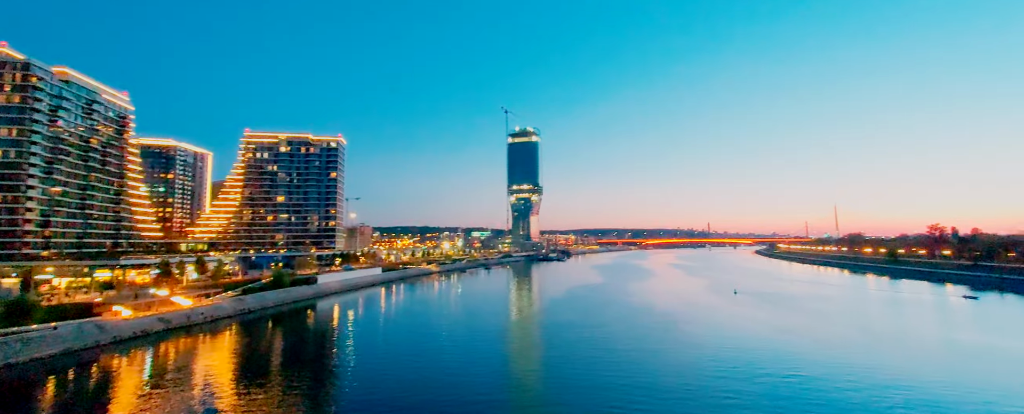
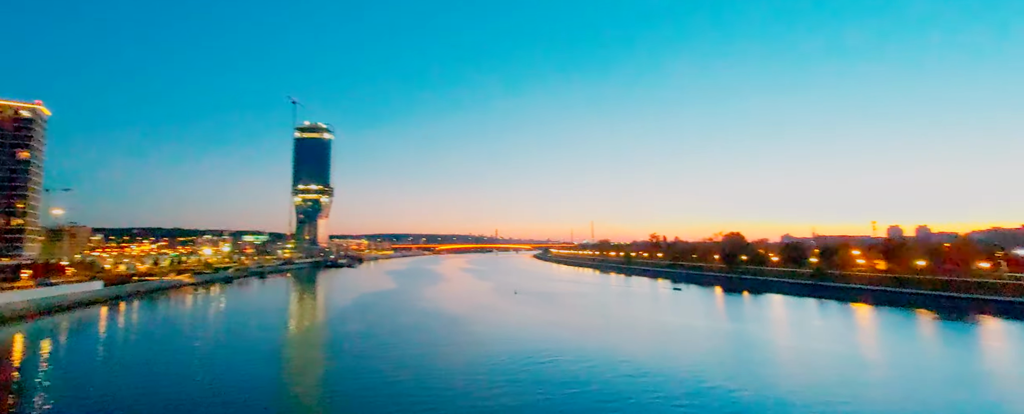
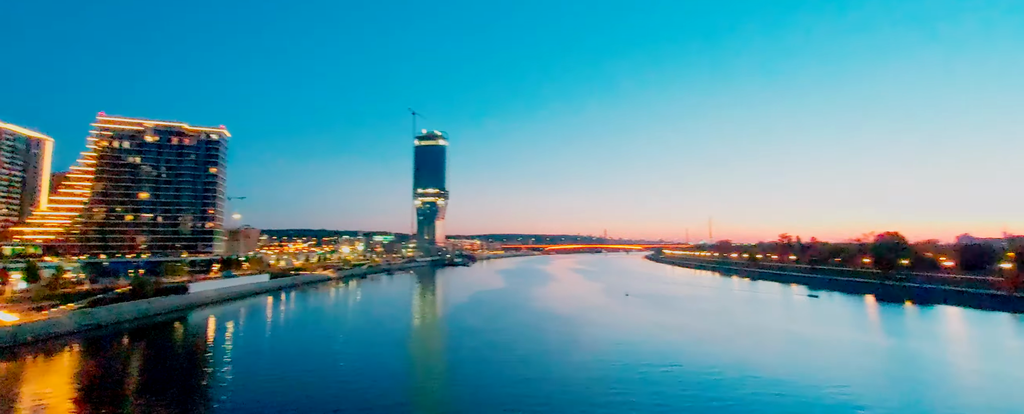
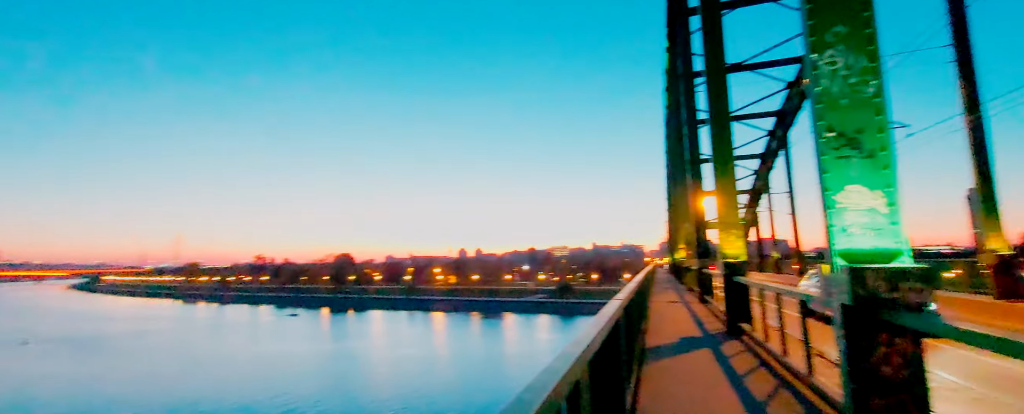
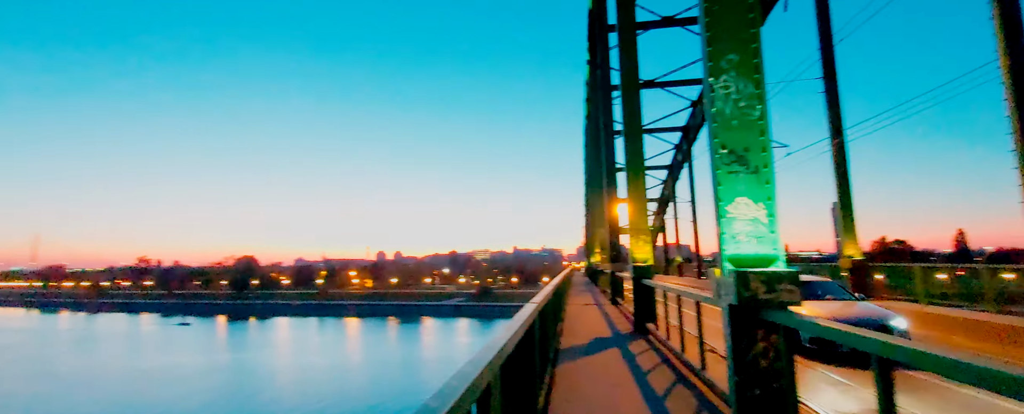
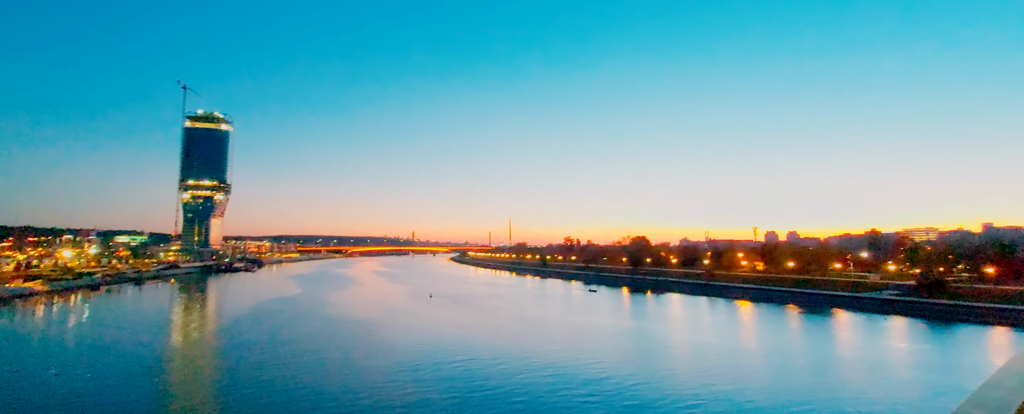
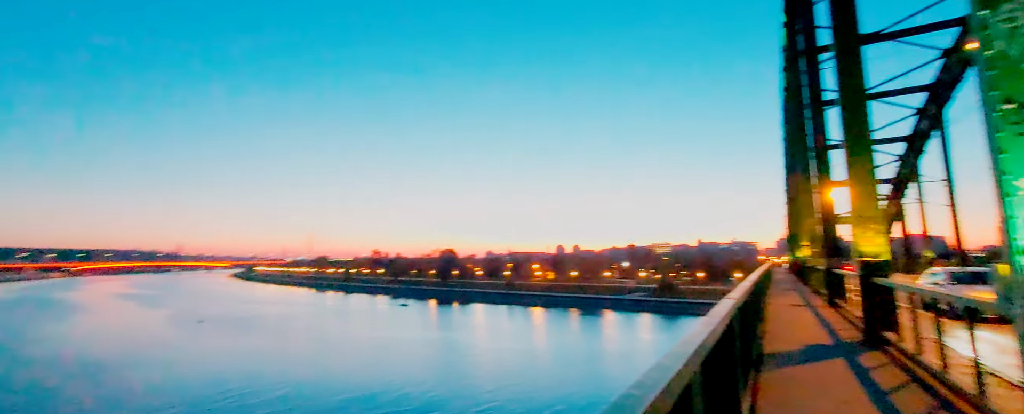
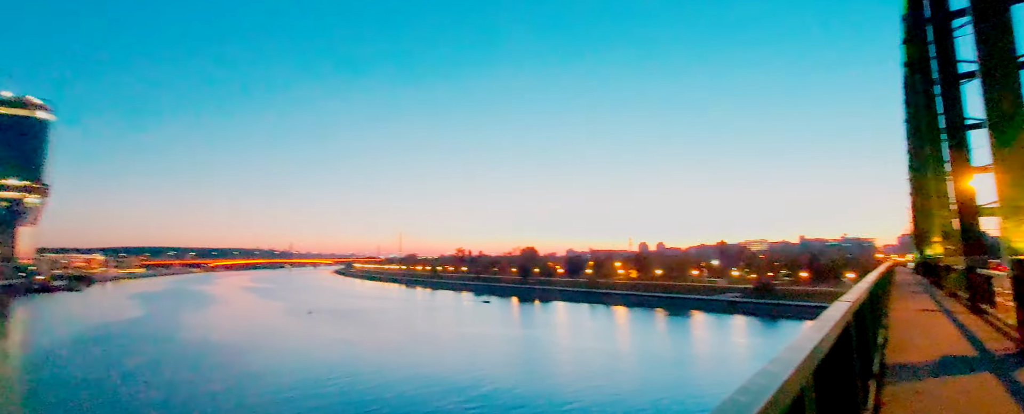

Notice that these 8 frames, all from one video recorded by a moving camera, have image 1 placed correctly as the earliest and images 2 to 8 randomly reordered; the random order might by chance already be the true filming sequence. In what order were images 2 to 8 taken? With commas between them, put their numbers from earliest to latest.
3, 2, 6, 8, 7, 4, 5
